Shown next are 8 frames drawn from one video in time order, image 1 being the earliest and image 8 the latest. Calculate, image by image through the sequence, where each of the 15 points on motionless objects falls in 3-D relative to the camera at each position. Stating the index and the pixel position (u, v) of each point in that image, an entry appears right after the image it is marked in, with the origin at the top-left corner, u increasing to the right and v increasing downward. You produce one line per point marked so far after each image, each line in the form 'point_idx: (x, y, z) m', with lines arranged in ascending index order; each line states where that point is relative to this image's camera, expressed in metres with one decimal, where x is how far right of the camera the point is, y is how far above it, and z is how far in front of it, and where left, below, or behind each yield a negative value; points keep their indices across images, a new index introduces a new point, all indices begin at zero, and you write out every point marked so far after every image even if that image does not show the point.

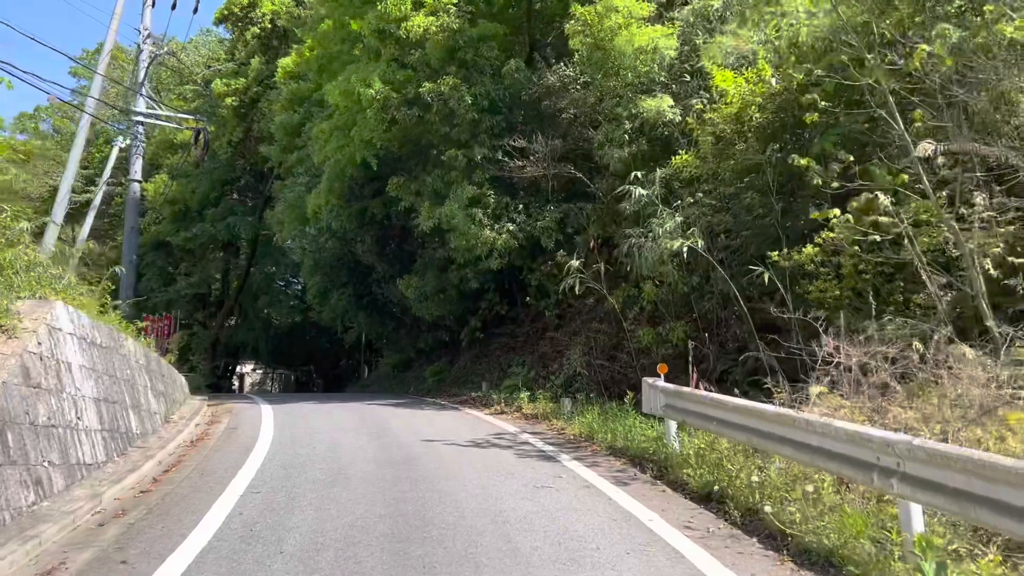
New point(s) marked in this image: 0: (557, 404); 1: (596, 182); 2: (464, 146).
0: (+0.7, -1.9, +13.9) m
1: (+1.7, +2.2, +17.1) m
2: (-1.0, +3.0, +17.5) m
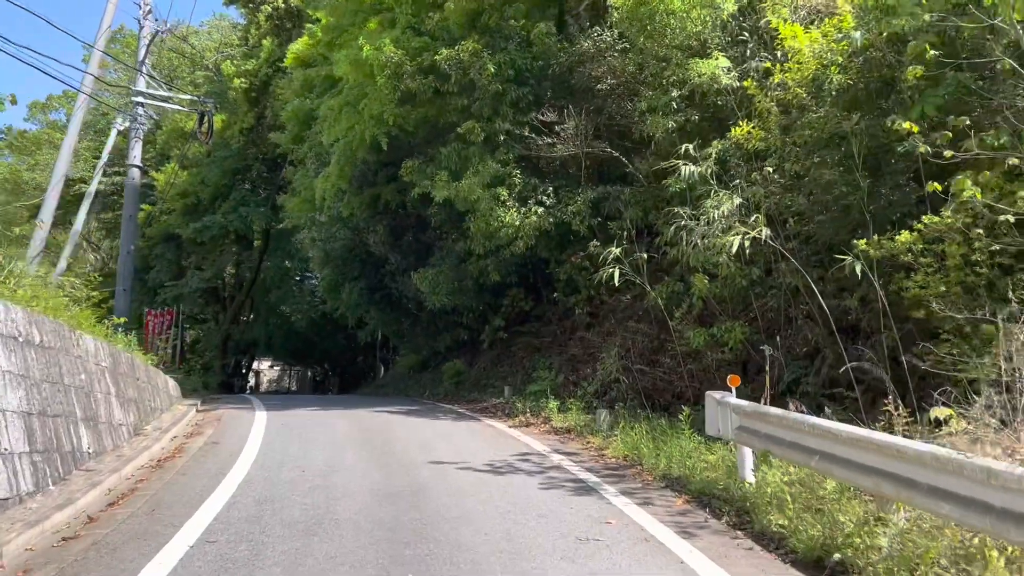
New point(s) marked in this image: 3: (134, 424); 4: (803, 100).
0: (+1.1, -1.8, +12.0) m
1: (+2.2, +2.3, +15.1) m
2: (-0.5, +3.1, +15.7) m
3: (-4.7, -1.7, +10.5) m
4: (+3.7, +2.4, +10.6) m
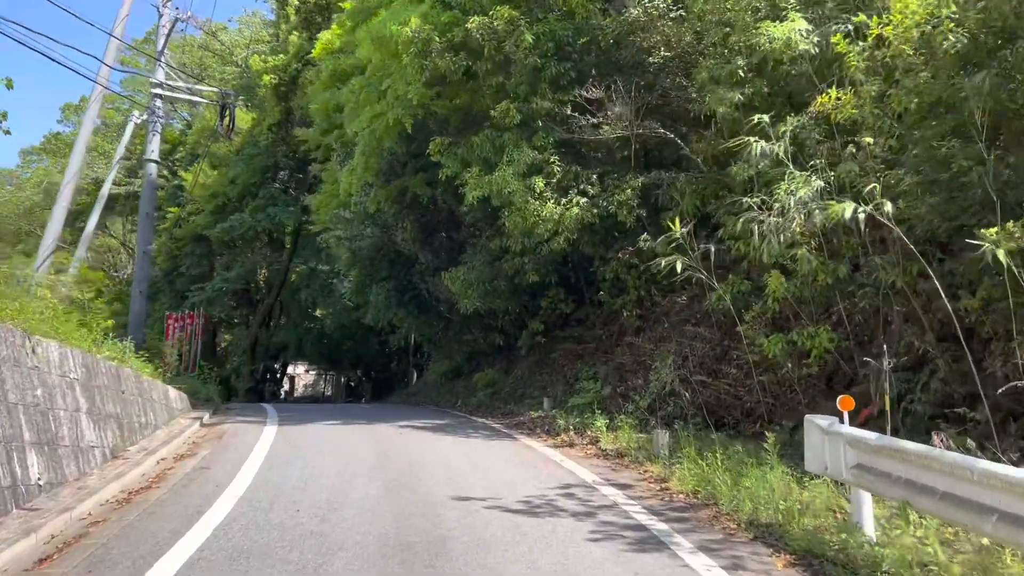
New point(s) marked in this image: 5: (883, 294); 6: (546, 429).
0: (+1.6, -1.8, +10.2) m
1: (+2.9, +2.3, +13.4) m
2: (+0.2, +3.1, +14.0) m
3: (-4.3, -1.7, +9.0) m
4: (+4.1, +2.4, +8.8) m
5: (+4.1, -0.1, +9.3) m
6: (+0.5, -2.1, +12.4) m
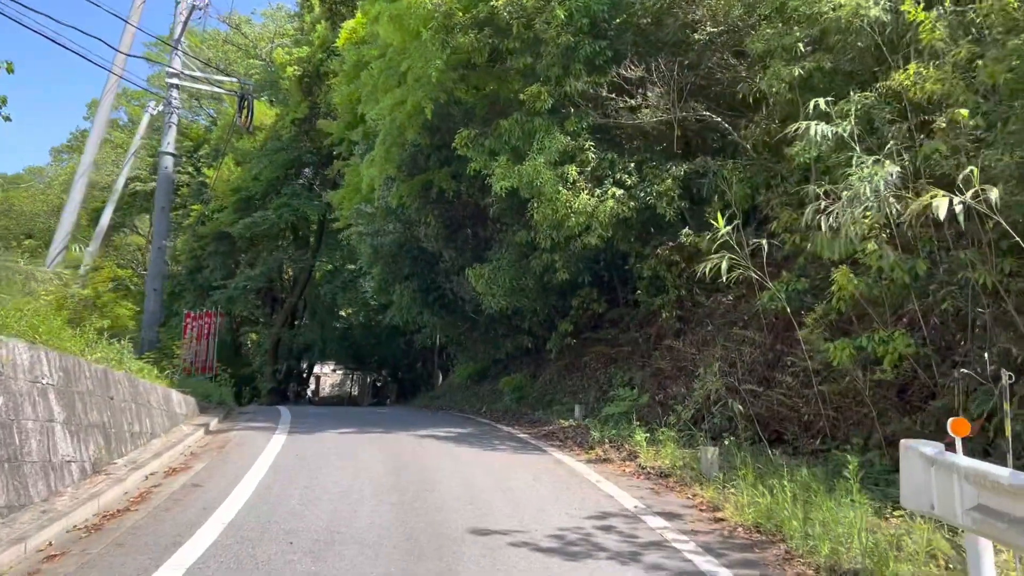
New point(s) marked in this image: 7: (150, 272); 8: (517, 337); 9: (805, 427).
0: (+2.0, -1.8, +9.1) m
1: (+3.3, +2.3, +12.2) m
2: (+0.6, +3.1, +12.9) m
3: (-4.0, -1.6, +8.0) m
4: (+4.4, +2.4, +7.6) m
5: (+4.4, -0.1, +8.1) m
6: (+0.9, -2.1, +11.3) m
7: (-8.6, +0.4, +20.0) m
8: (+0.1, -1.1, +19.7) m
9: (+3.5, -1.7, +10.0) m
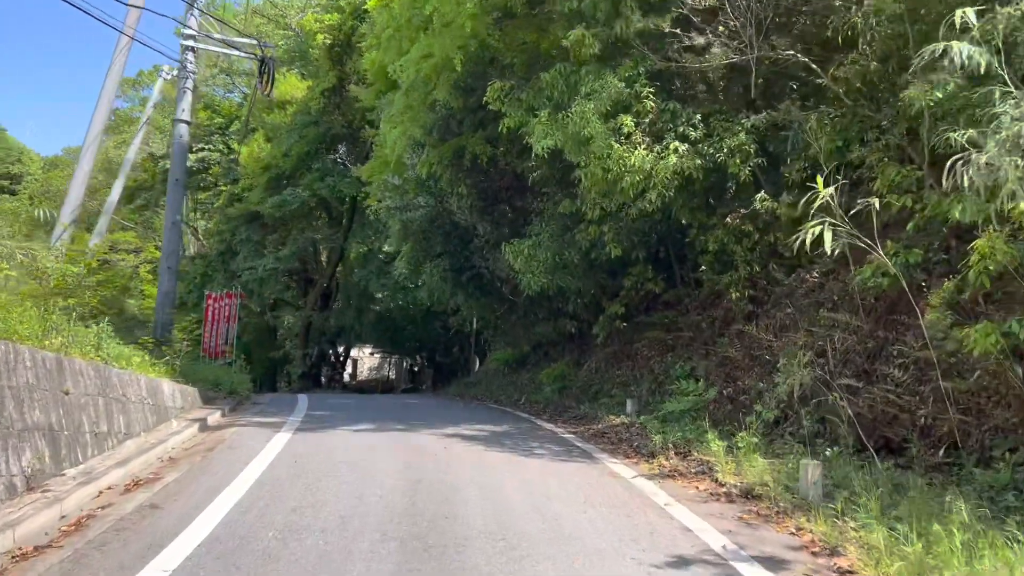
0: (+2.3, -1.5, +7.2) m
1: (+3.8, +2.6, +10.1) m
2: (+1.2, +3.5, +11.0) m
3: (-3.6, -1.4, +6.4) m
4: (+4.7, +2.6, +5.5) m
5: (+4.7, +0.2, +6.0) m
6: (+1.4, -1.8, +9.5) m
7: (-7.7, +0.8, +18.5) m
8: (+1.0, -0.7, +17.8) m
9: (+3.9, -1.4, +8.0) m
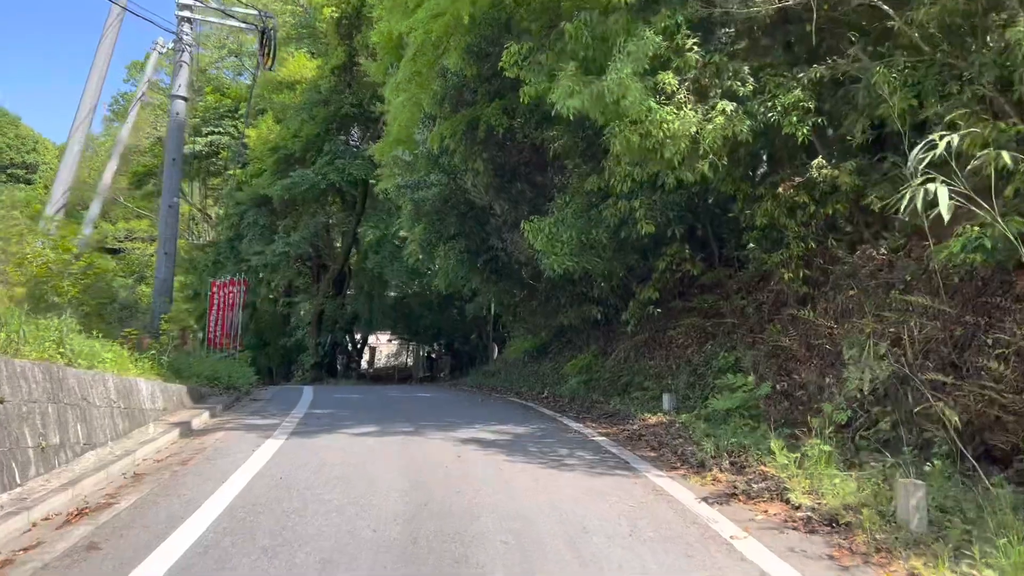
0: (+2.5, -1.4, +5.8) m
1: (+4.0, +2.8, +8.7) m
2: (+1.4, +3.7, +9.6) m
3: (-3.5, -1.3, +5.2) m
4: (+4.8, +2.8, +4.0) m
5: (+4.9, +0.3, +4.6) m
6: (+1.6, -1.6, +8.1) m
7: (-7.3, +1.1, +17.3) m
8: (+1.4, -0.3, +16.5) m
9: (+4.1, -1.2, +6.6) m
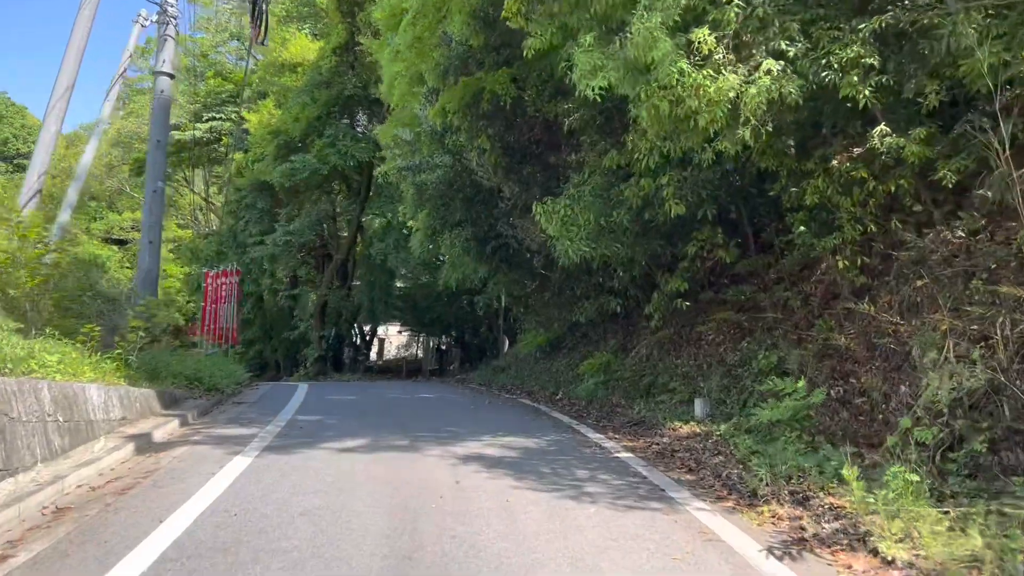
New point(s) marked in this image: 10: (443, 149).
0: (+2.6, -1.3, +4.5) m
1: (+4.1, +2.9, +7.2) m
2: (+1.5, +3.8, +8.2) m
3: (-3.4, -1.3, +3.9) m
4: (+4.8, +2.8, +2.5) m
5: (+4.9, +0.4, +3.2) m
6: (+1.7, -1.5, +6.8) m
7: (-7.1, +1.3, +16.1) m
8: (+1.6, -0.2, +15.1) m
9: (+4.1, -1.1, +5.2) m
10: (-1.3, +2.6, +15.7) m
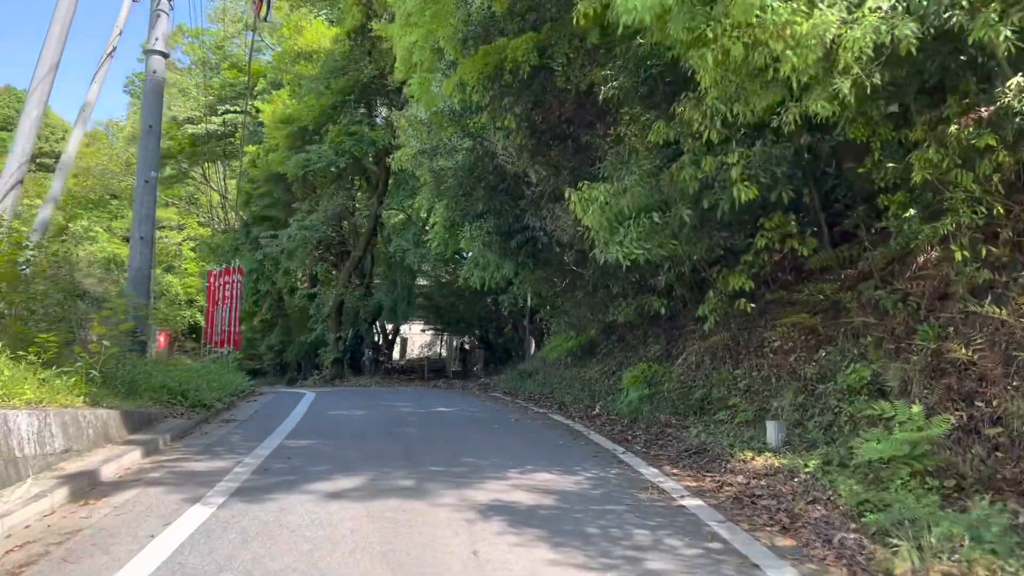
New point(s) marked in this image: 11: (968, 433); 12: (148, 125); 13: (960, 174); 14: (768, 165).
0: (+2.7, -1.3, +2.7) m
1: (+4.3, +3.0, +5.4) m
2: (+1.7, +3.8, +6.4) m
3: (-3.3, -1.3, +2.3) m
4: (+4.9, +2.8, +0.7) m
5: (+5.0, +0.4, +1.3) m
6: (+1.9, -1.5, +5.0) m
7: (-6.6, +1.3, +14.6) m
8: (+2.1, -0.1, +13.4) m
9: (+4.3, -1.1, +3.4) m
10: (-0.8, +2.6, +14.0) m
11: (+3.4, -1.1, +6.3) m
12: (-6.5, +2.9, +15.0) m
13: (+3.6, +0.9, +6.8) m
14: (+2.4, +1.2, +7.9) m
